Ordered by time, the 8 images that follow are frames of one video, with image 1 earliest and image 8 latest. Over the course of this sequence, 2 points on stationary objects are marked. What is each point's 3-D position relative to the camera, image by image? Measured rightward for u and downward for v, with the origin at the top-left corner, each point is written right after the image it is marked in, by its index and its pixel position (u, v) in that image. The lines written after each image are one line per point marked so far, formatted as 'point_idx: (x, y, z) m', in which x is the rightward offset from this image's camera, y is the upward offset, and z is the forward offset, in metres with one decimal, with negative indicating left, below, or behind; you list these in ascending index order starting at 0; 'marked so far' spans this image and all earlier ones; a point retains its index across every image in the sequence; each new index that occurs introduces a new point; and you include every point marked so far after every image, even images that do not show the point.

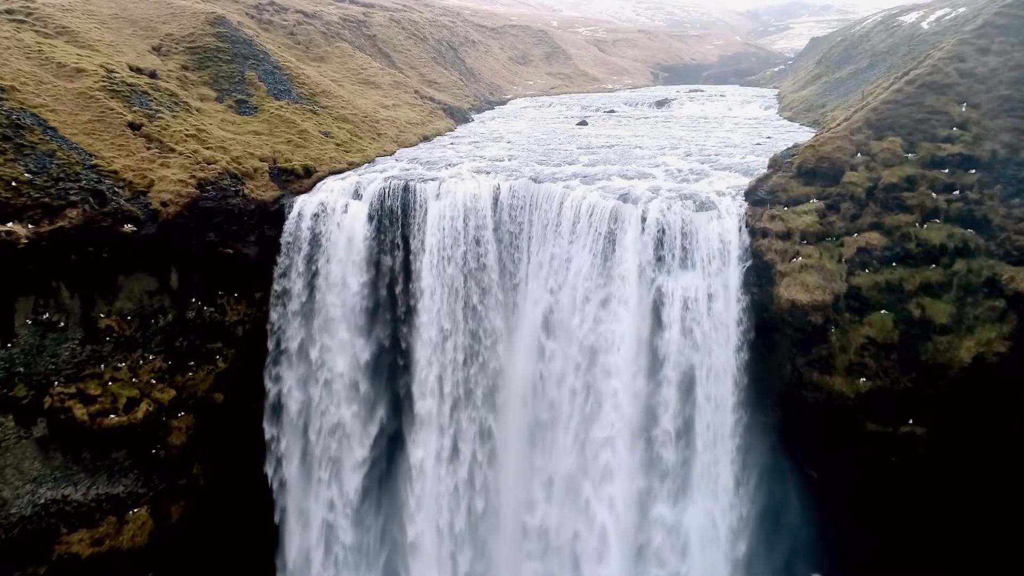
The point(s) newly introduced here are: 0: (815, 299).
0: (+9.3, -0.4, +19.2) m
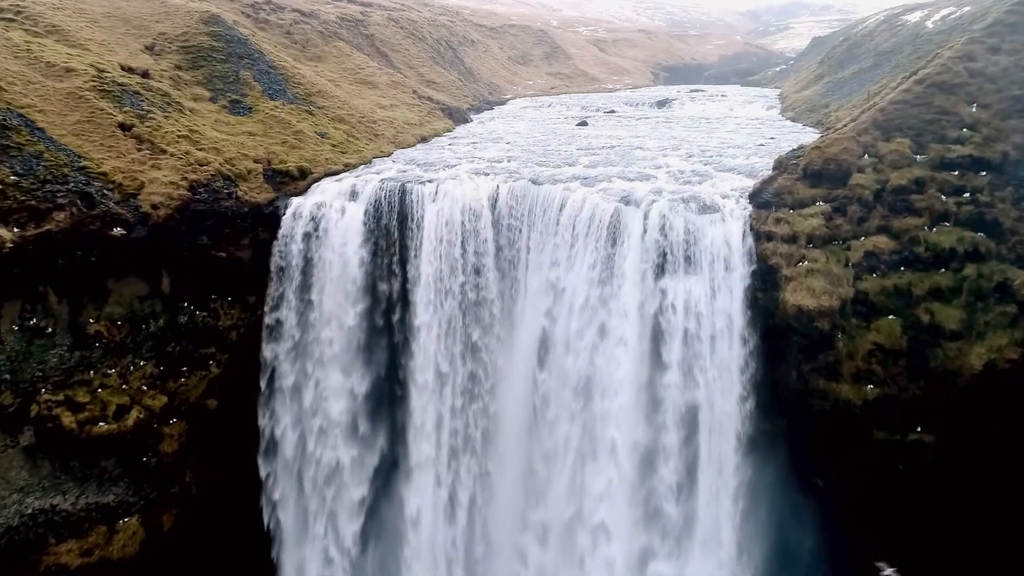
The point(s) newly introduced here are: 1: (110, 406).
0: (+9.3, -0.5, +18.7) m
1: (-12.5, -3.7, +19.5) m
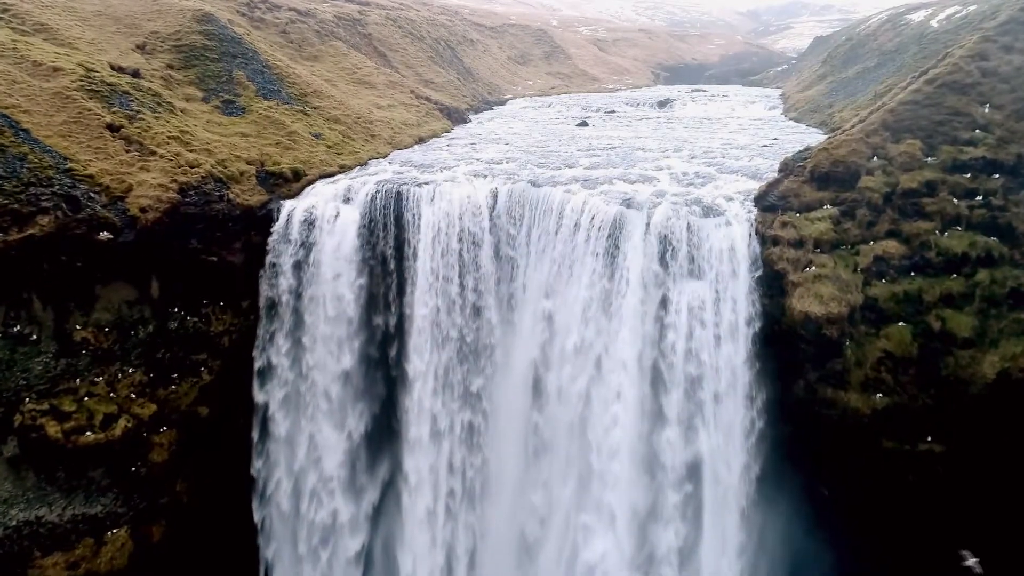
0: (+9.2, -0.7, +18.2) m
1: (-12.6, -3.8, +19.0) m
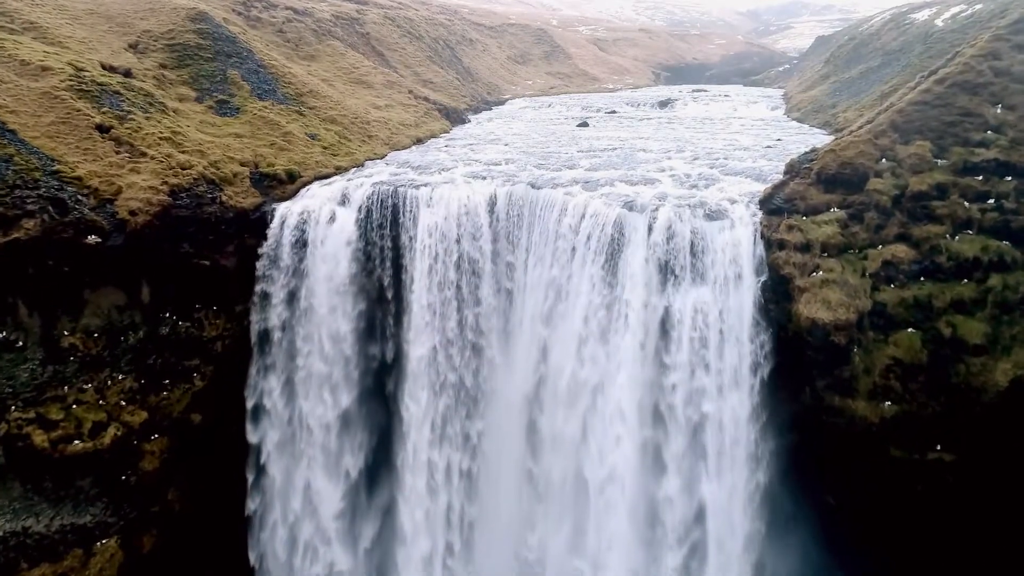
0: (+9.2, -0.8, +17.7) m
1: (-12.6, -4.0, +18.5) m
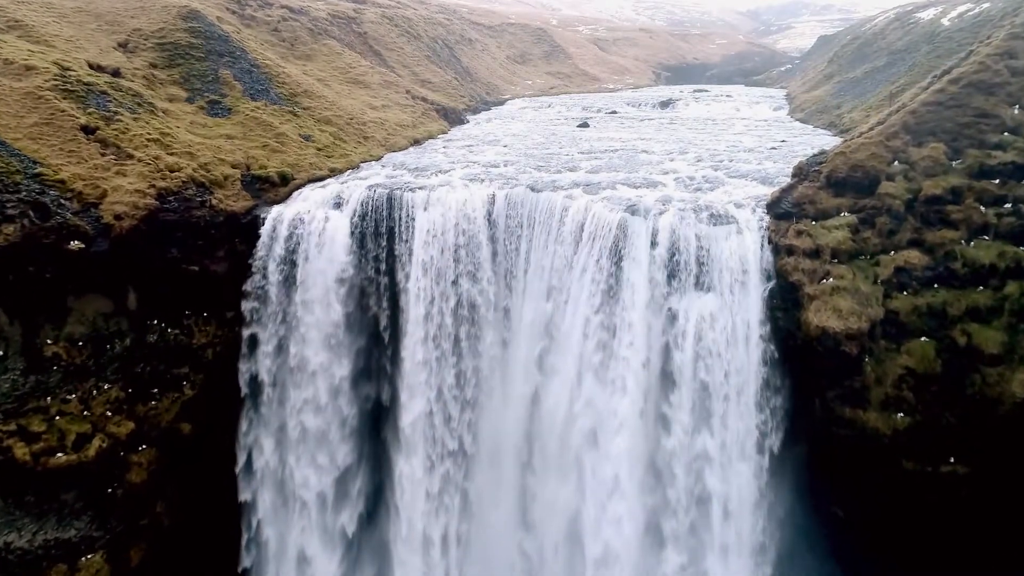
0: (+9.2, -1.1, +17.1) m
1: (-12.6, -4.2, +17.8) m
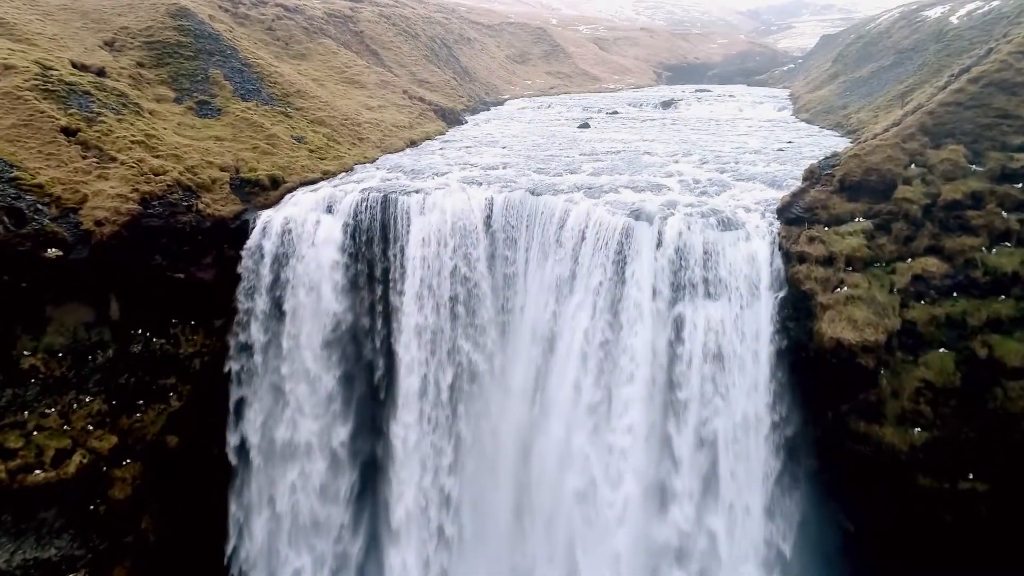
0: (+9.1, -1.3, +16.3) m
1: (-12.7, -4.5, +17.0) m
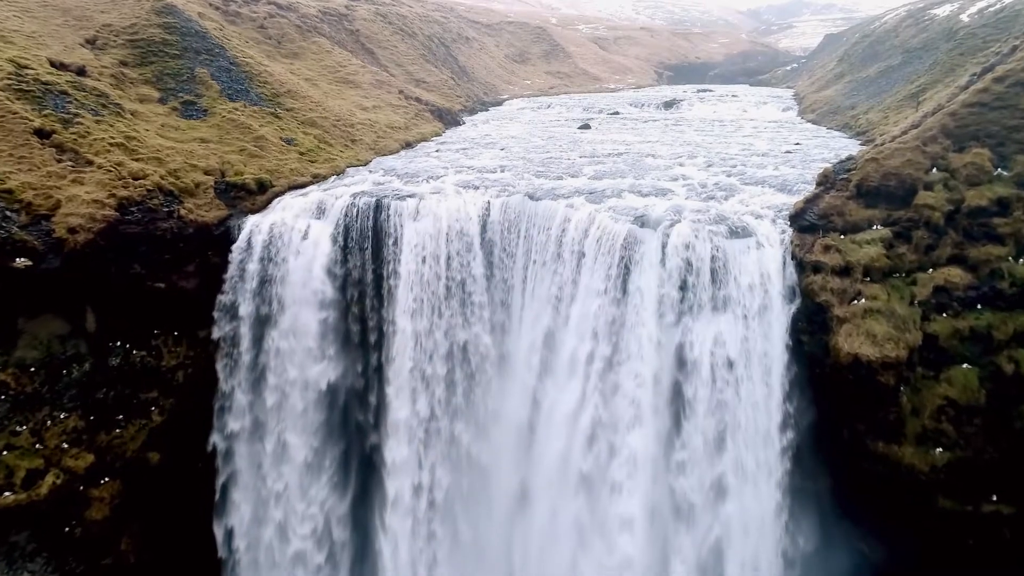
0: (+9.1, -1.6, +15.3) m
1: (-12.7, -4.8, +16.0) m
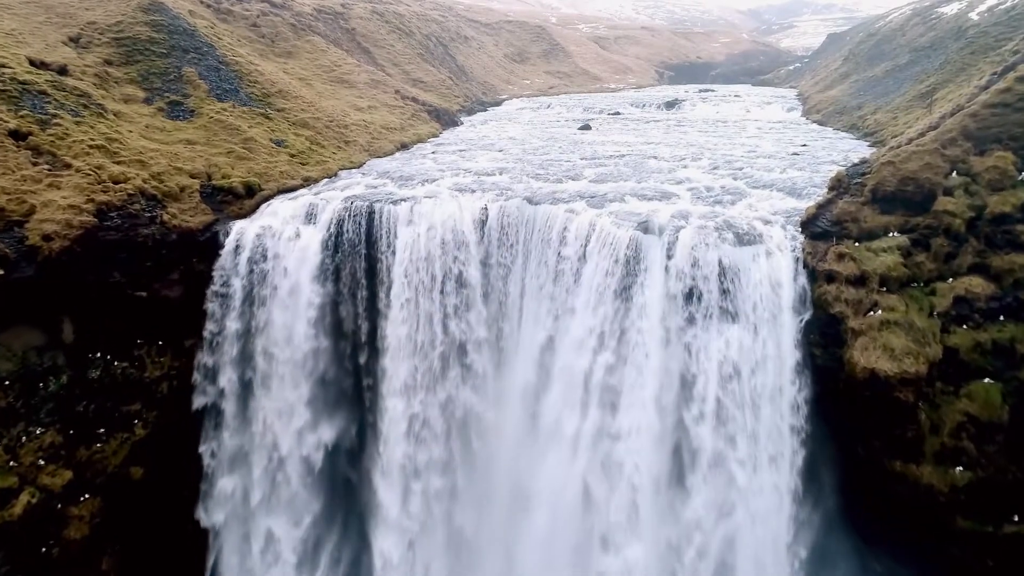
0: (+9.0, -1.8, +14.5) m
1: (-12.8, -5.0, +15.2) m
